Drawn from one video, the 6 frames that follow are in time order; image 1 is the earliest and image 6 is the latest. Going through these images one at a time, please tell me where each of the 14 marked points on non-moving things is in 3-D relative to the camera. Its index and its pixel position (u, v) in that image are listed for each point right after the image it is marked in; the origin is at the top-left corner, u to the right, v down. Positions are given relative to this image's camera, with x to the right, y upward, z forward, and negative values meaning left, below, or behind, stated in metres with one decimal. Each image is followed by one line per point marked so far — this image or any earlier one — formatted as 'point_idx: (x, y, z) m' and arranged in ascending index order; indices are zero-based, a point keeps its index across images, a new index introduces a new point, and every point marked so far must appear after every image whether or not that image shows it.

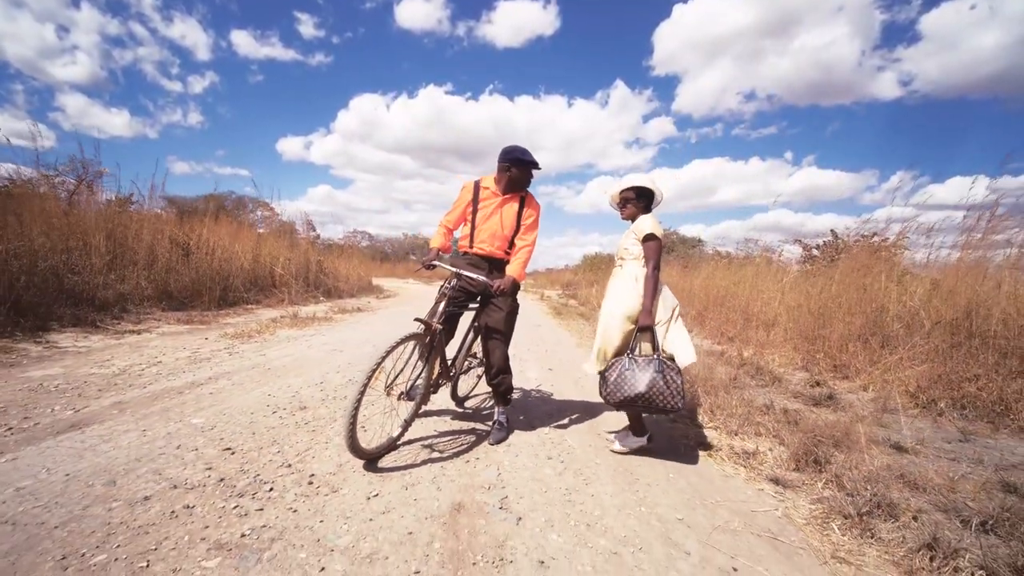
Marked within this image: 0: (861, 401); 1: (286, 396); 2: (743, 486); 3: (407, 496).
0: (+4.7, -1.5, +6.3) m
1: (-1.9, -0.9, +3.9) m
2: (+1.5, -1.3, +3.1) m
3: (-0.5, -1.1, +2.4) m
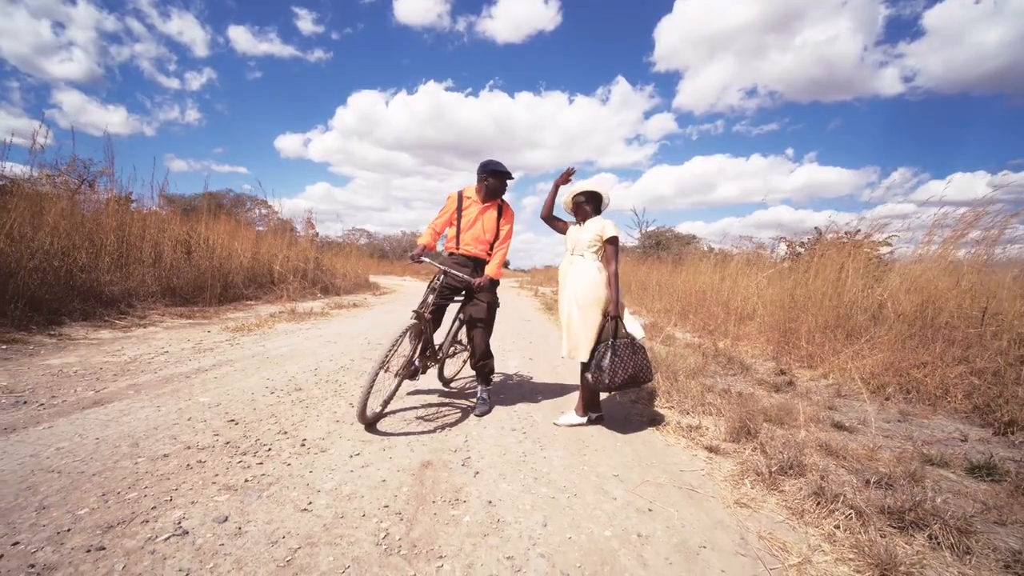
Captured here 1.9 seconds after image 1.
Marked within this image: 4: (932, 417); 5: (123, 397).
0: (+4.4, -1.4, +6.7) m
1: (-2.1, -0.9, +4.4) m
2: (+1.3, -1.3, +3.6) m
3: (-0.8, -1.0, +2.8) m
4: (+5.0, -1.6, +5.6) m
5: (-3.1, -0.9, +3.7) m
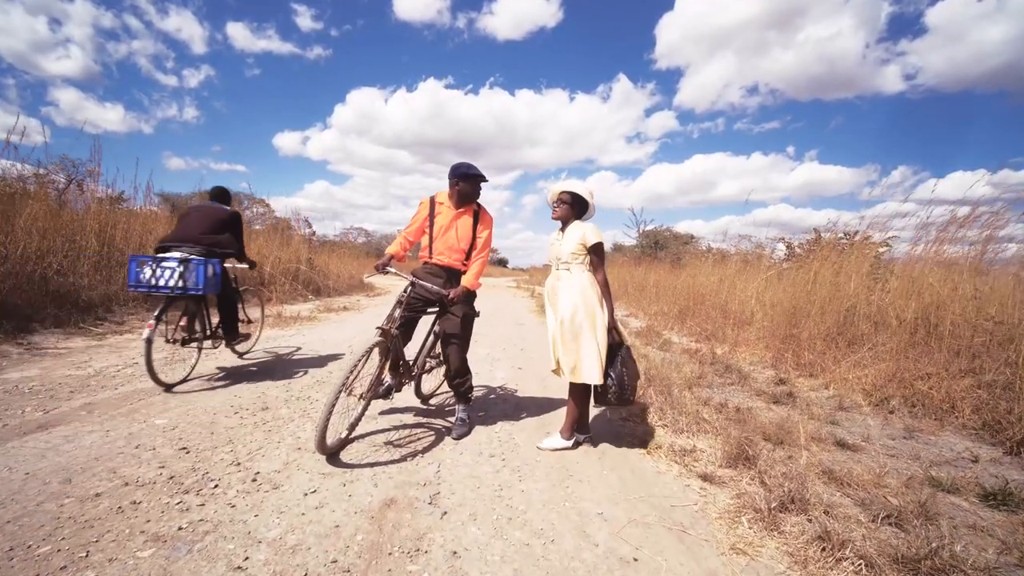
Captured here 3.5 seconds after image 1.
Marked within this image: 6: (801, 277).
0: (+4.3, -1.5, +6.5) m
1: (-2.3, -1.0, +4.1) m
2: (+1.1, -1.4, +3.3) m
3: (-0.9, -1.1, +2.6) m
4: (+4.9, -1.7, +5.4) m
5: (-3.2, -1.0, +3.4) m
6: (+5.9, +0.2, +9.5) m
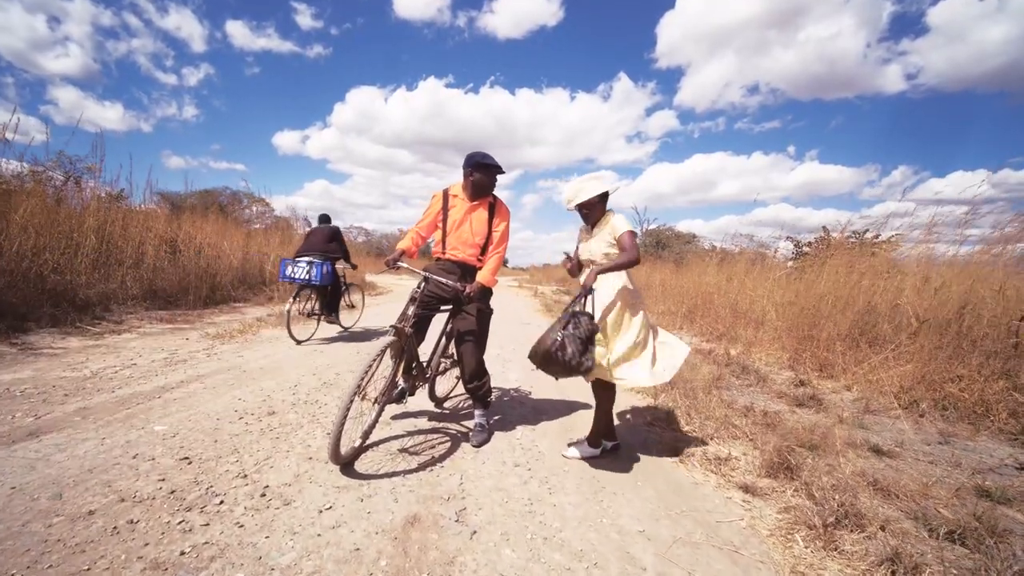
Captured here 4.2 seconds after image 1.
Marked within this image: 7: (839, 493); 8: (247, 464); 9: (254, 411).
0: (+4.4, -1.5, +6.2) m
1: (-2.1, -0.9, +3.9) m
2: (+1.3, -1.4, +3.1) m
3: (-0.8, -1.1, +2.3) m
4: (+5.1, -1.6, +5.1) m
5: (-3.1, -0.9, +3.2) m
6: (+6.1, +0.2, +9.3) m
7: (+2.1, -1.3, +3.0) m
8: (-1.5, -1.0, +2.7) m
9: (-2.0, -1.0, +3.6) m
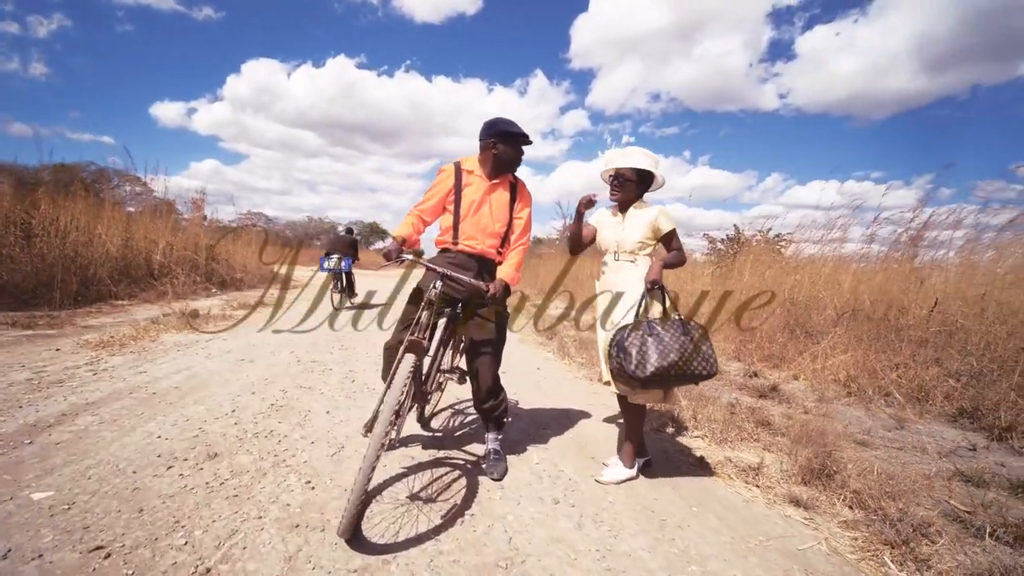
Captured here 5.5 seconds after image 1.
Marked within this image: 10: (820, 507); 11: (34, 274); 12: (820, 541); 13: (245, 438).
0: (+4.0, -1.4, +6.4) m
1: (-2.0, -0.9, +2.9) m
2: (+1.5, -1.3, +2.7) m
3: (-0.4, -1.1, +1.6) m
4: (+4.8, -1.6, +5.5) m
5: (-2.8, -0.9, +2.0) m
6: (+5.0, +0.4, +9.7) m
7: (+2.3, -1.3, +2.8) m
8: (-1.2, -1.0, +1.8) m
9: (-1.8, -0.9, +2.7) m
10: (+1.9, -1.3, +2.8) m
11: (-7.3, +0.2, +7.1) m
12: (+1.6, -1.3, +2.4) m
13: (-1.7, -0.9, +2.9) m
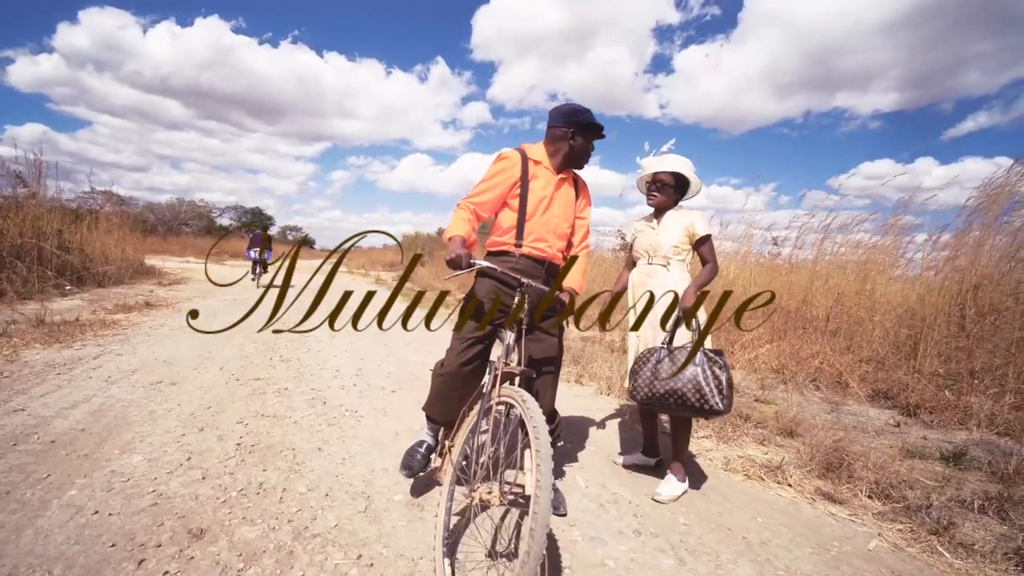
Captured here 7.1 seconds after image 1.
0: (+3.4, -1.4, +6.9) m
1: (-1.6, -1.0, +2.1) m
2: (+1.8, -1.4, +2.7) m
3: (+0.2, -1.1, +1.2) m
4: (+4.4, -1.5, +6.1) m
5: (-2.2, -1.0, +1.1) m
6: (+3.6, +0.5, +10.3) m
7: (+2.6, -1.3, +2.9) m
8: (-0.6, -1.1, +1.2) m
9: (-1.4, -1.0, +1.9) m
10: (+2.2, -1.4, +2.9) m
11: (-7.8, +0.2, +5.0) m
12: (+2.0, -1.4, +2.4) m
13: (-1.3, -1.0, +2.2) m
